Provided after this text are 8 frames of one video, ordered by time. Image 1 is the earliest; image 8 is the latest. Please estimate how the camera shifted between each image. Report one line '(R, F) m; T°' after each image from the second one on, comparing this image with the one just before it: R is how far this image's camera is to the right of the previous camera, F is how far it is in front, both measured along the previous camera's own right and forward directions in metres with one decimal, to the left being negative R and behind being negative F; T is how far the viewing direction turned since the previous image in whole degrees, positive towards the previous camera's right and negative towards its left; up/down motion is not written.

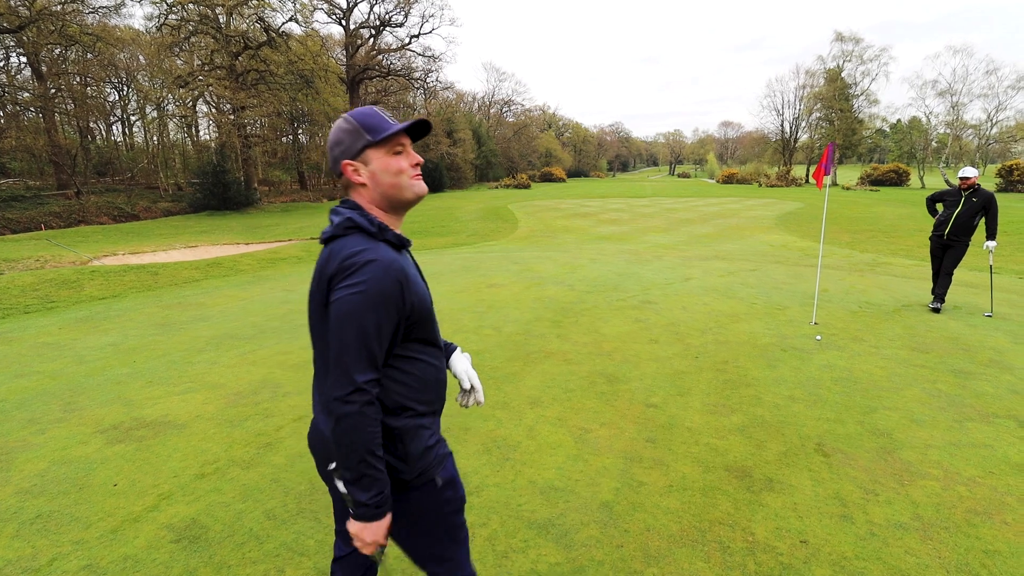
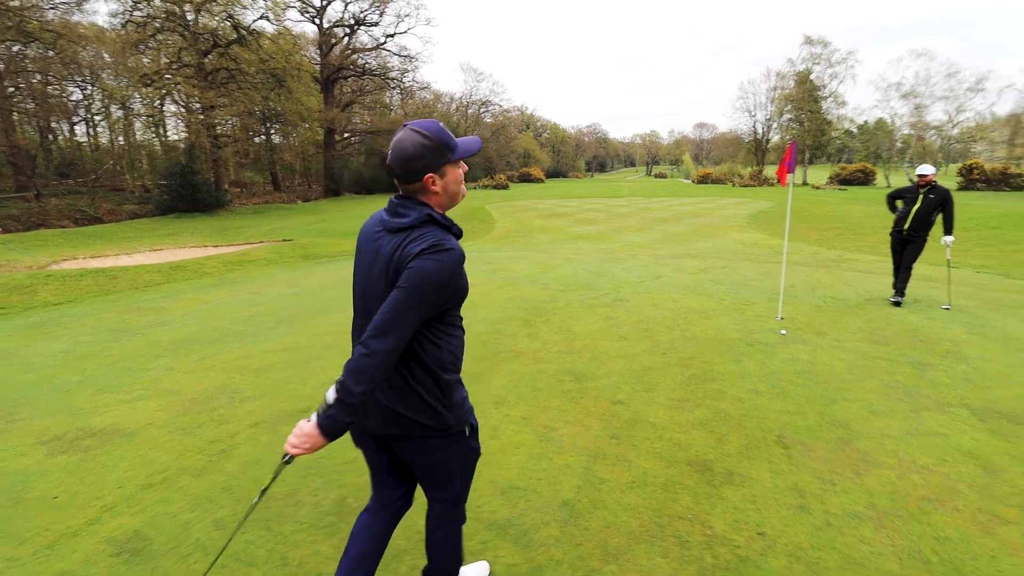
(+0.1, 0.0) m; +2°
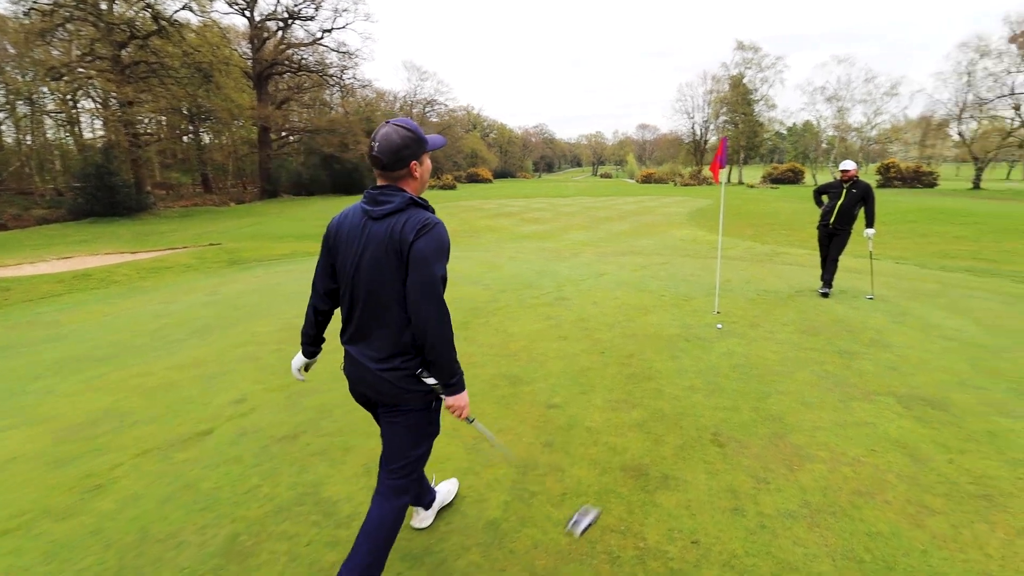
(+0.2, +0.2) m; +6°
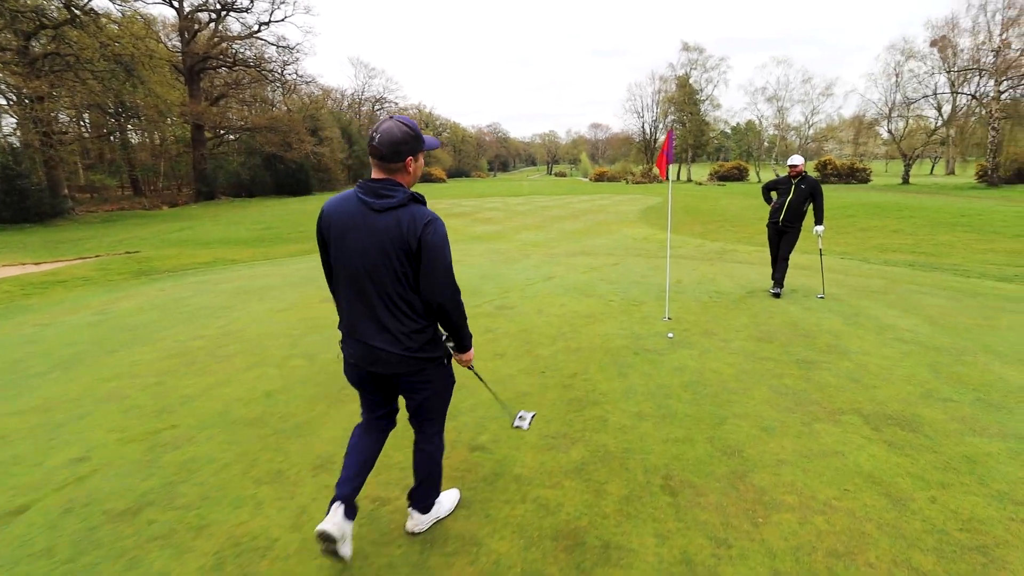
(+0.3, +0.6) m; +5°
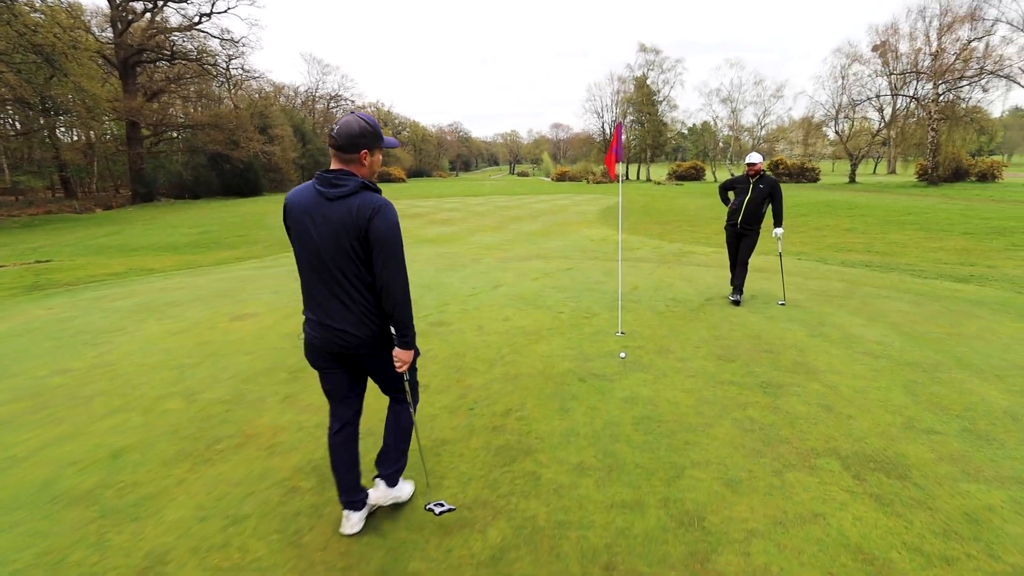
(+0.3, +0.7) m; +4°
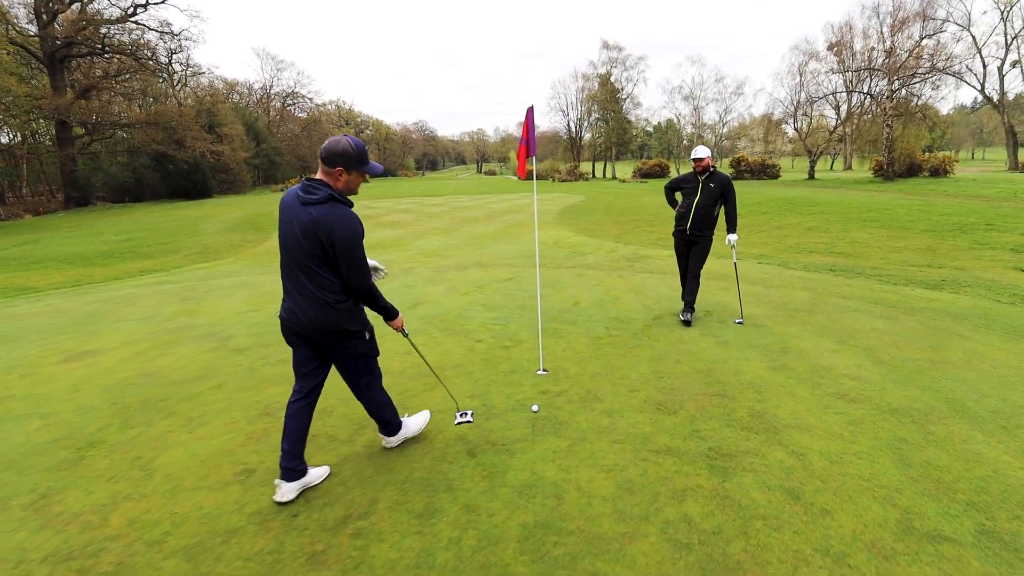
(+0.7, +1.1) m; +3°
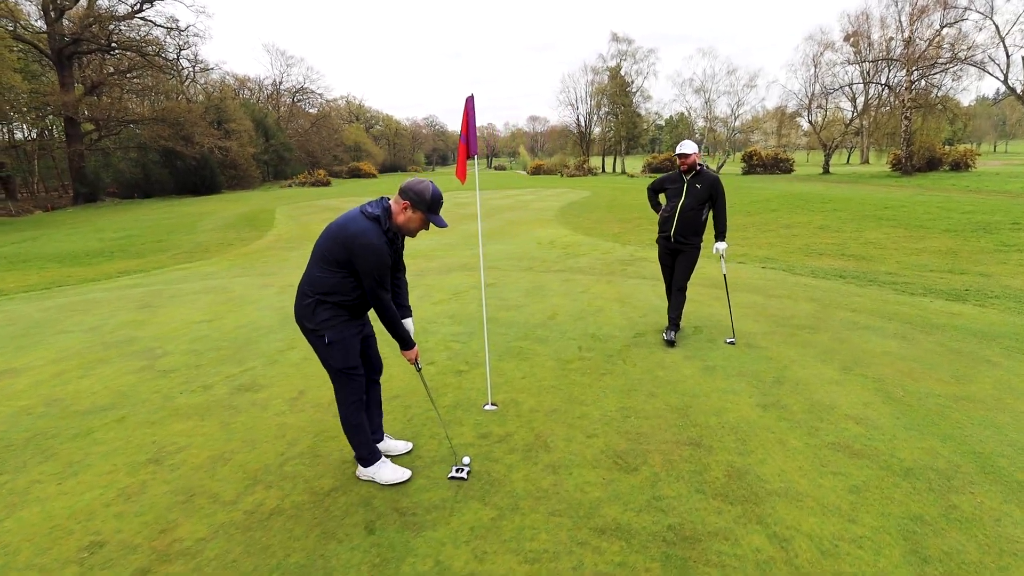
(+0.5, +0.6) m; -1°
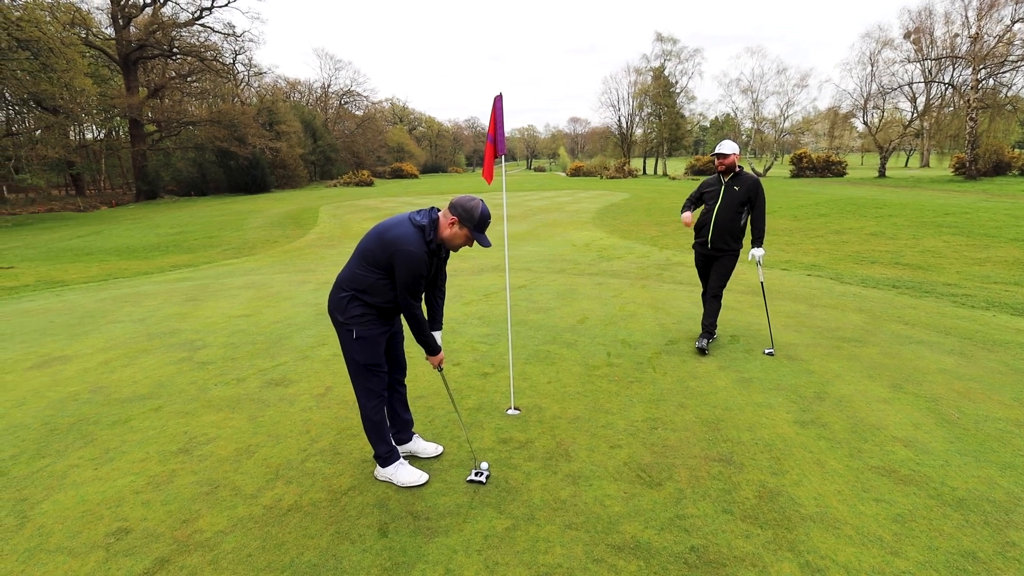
(+0.1, +0.1) m; -4°
